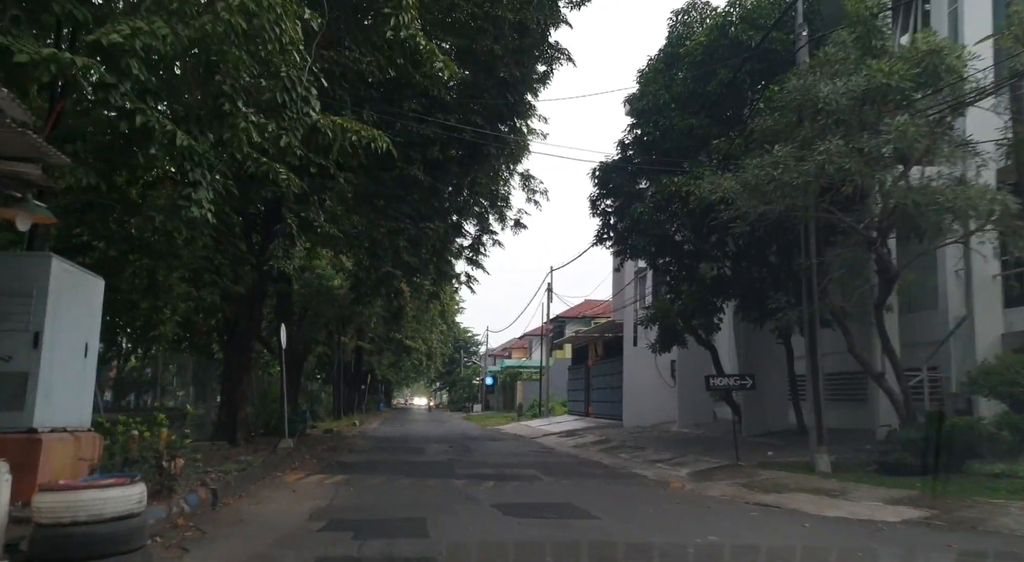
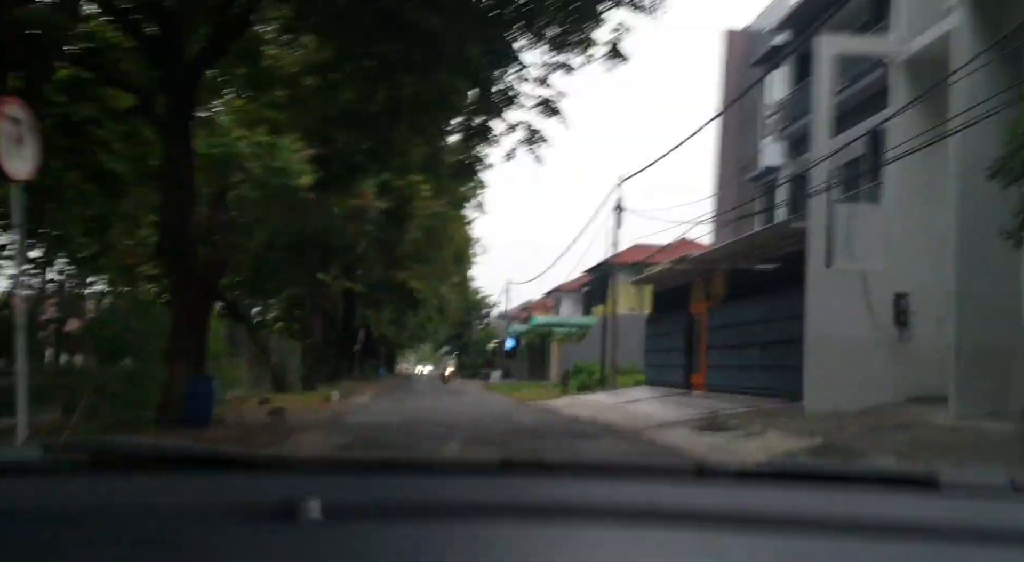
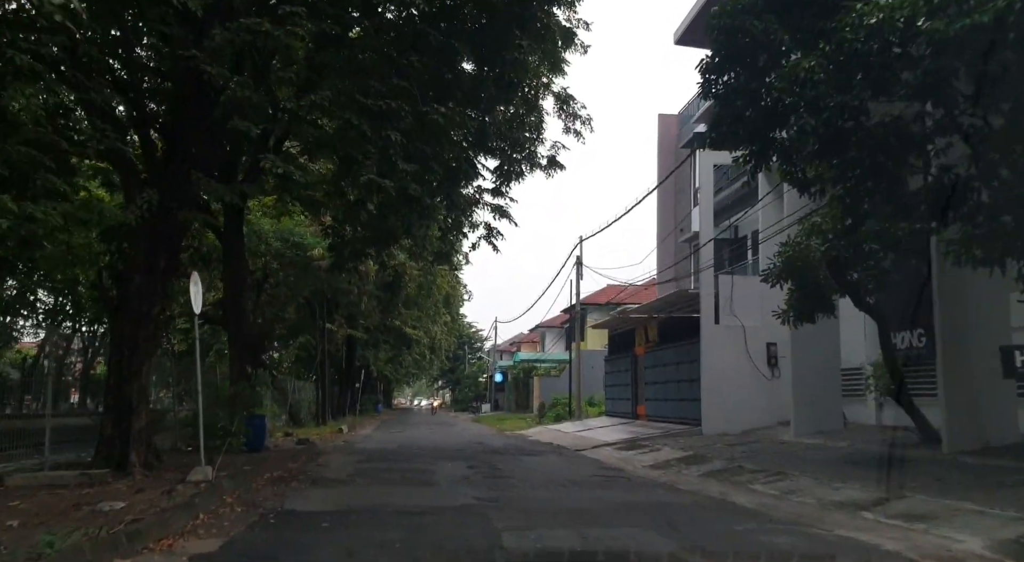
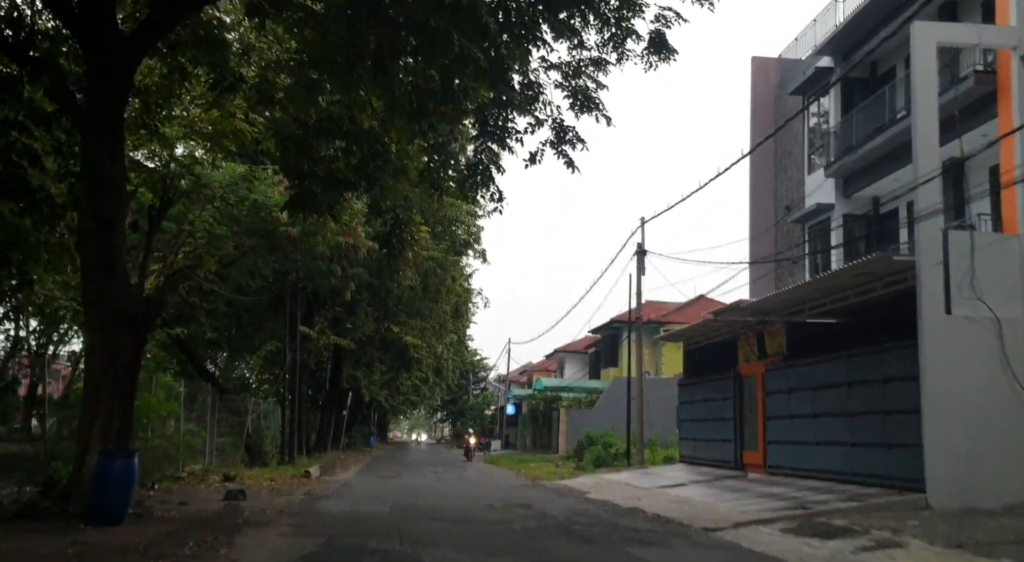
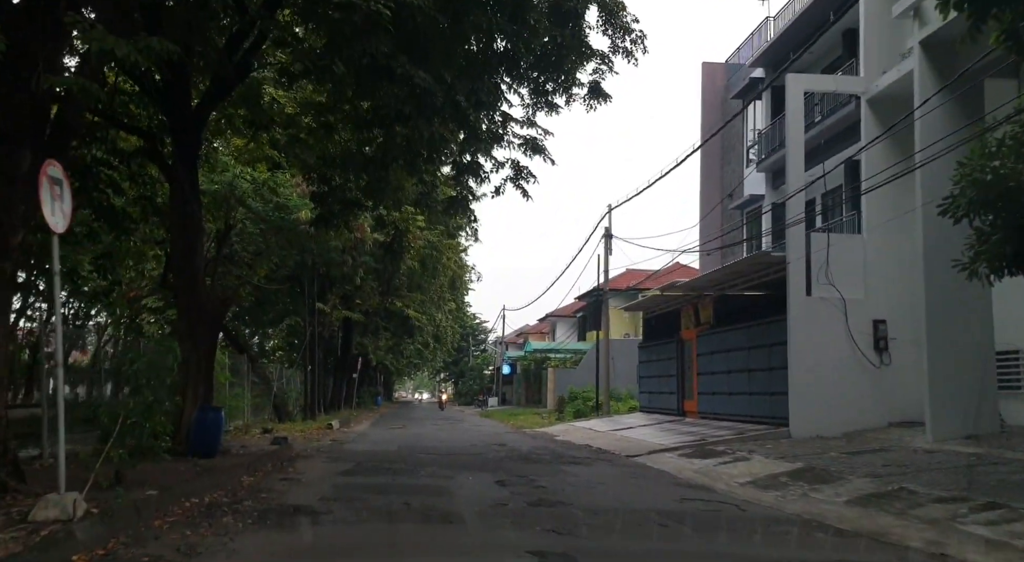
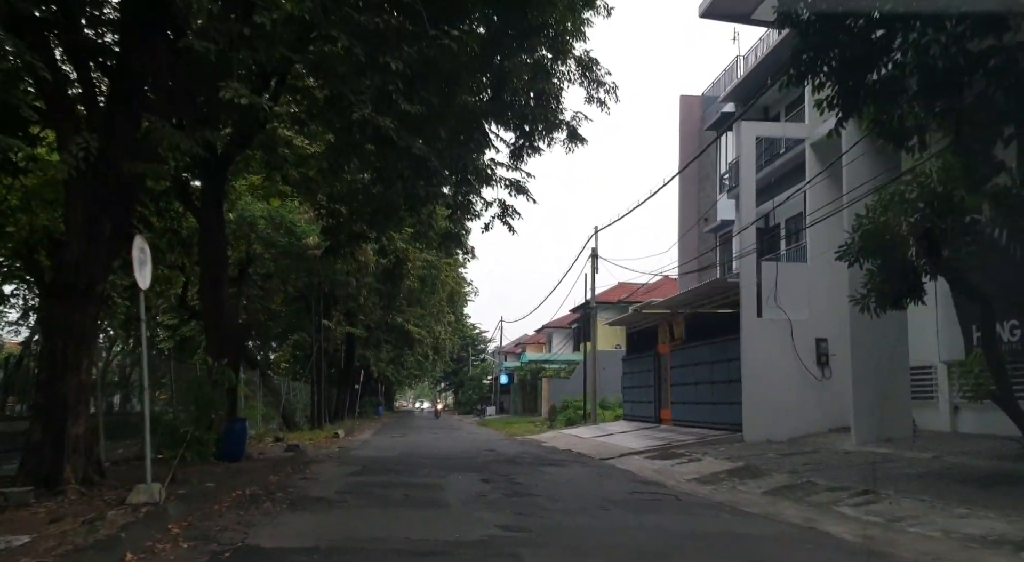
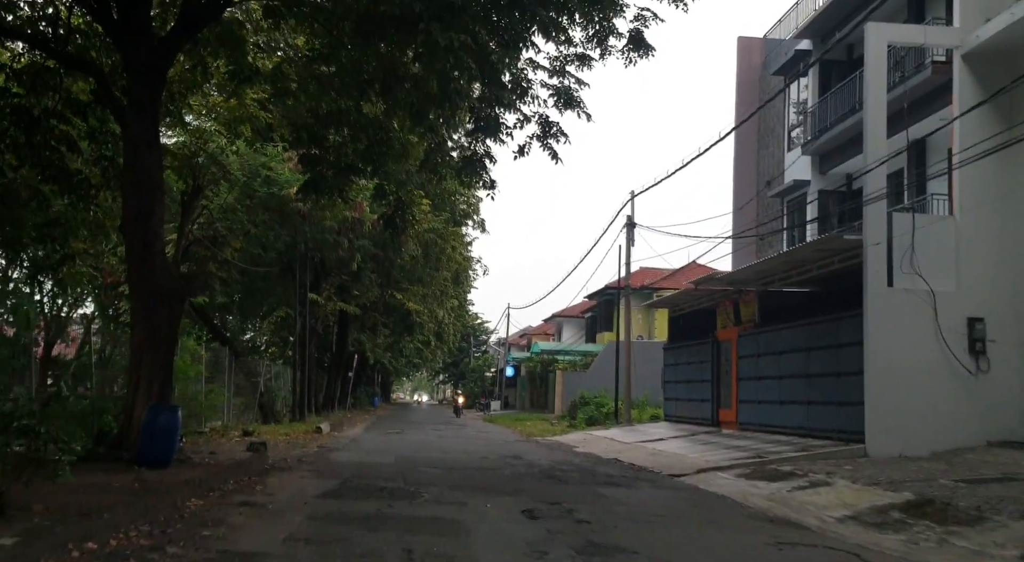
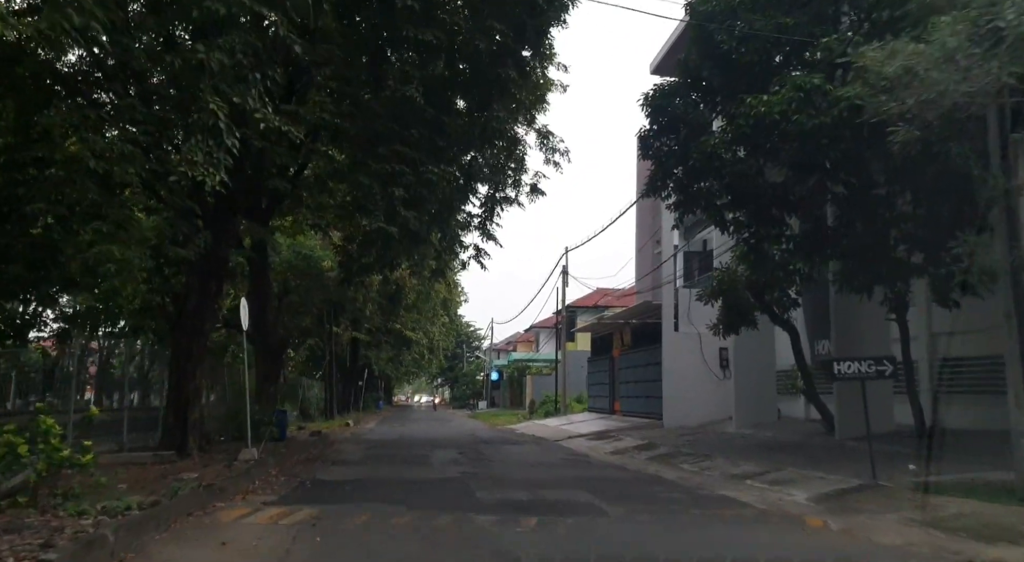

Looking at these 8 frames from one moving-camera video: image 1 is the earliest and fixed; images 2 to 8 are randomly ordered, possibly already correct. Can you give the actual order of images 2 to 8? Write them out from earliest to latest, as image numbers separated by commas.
8, 3, 6, 5, 2, 7, 4
